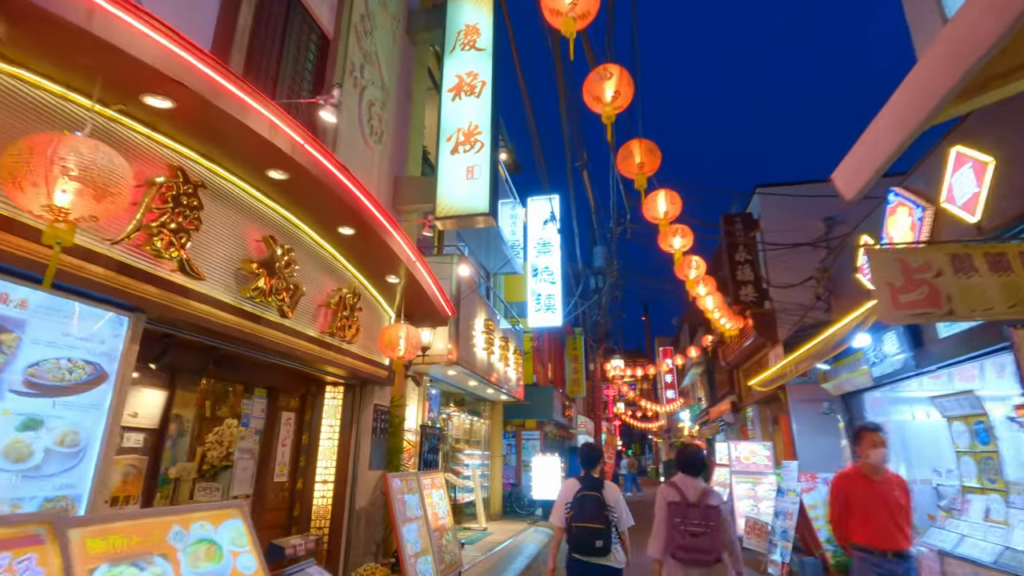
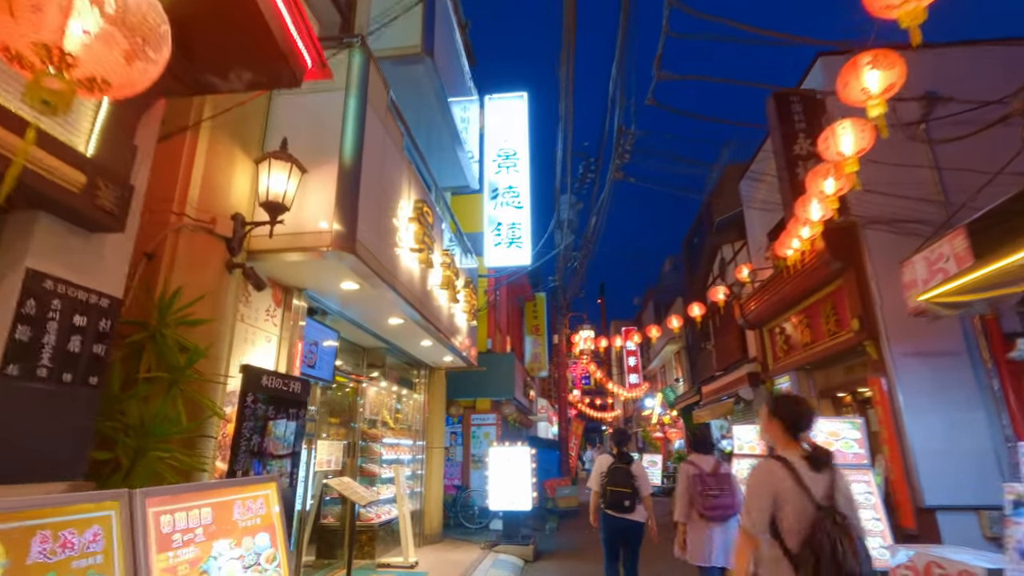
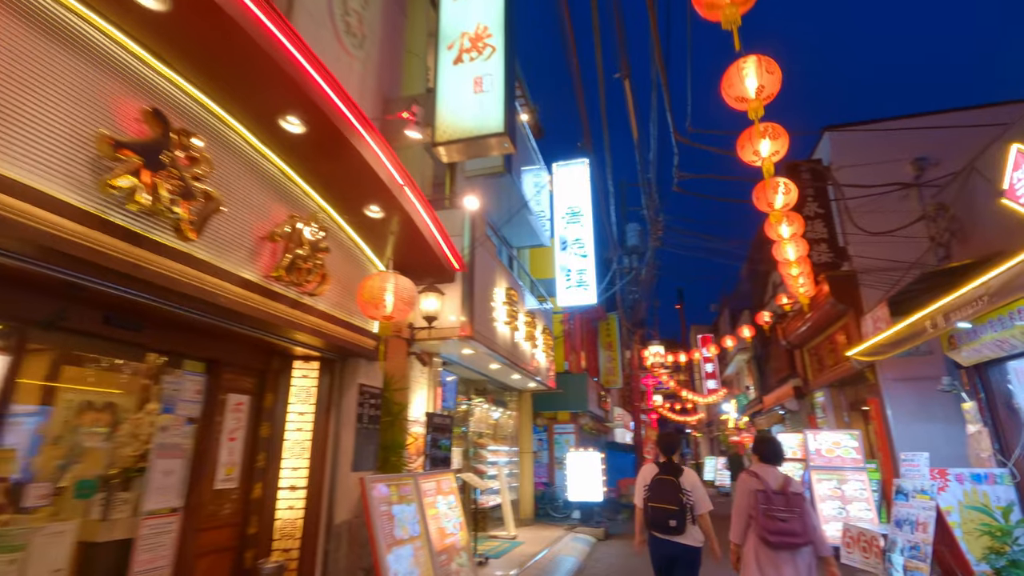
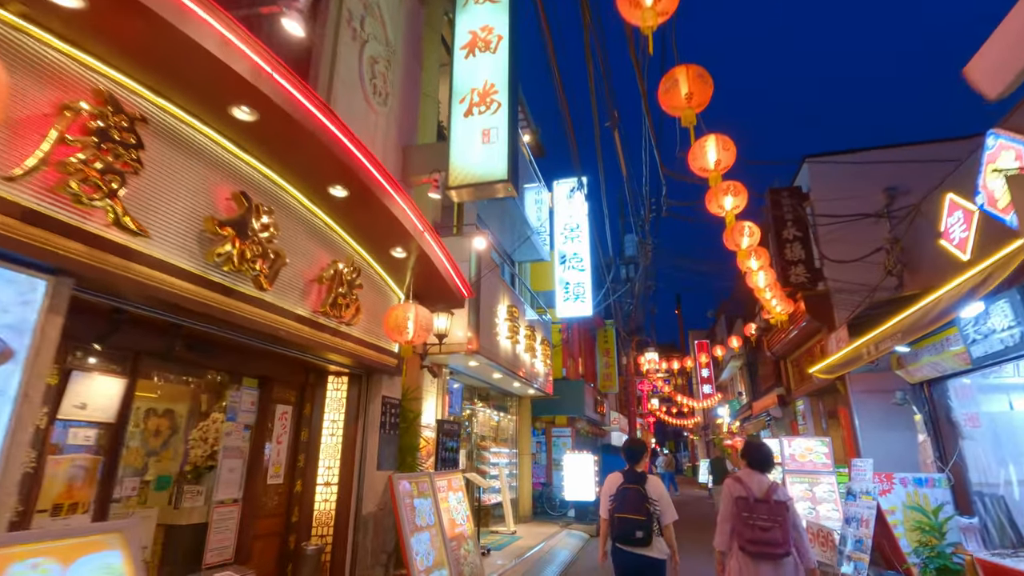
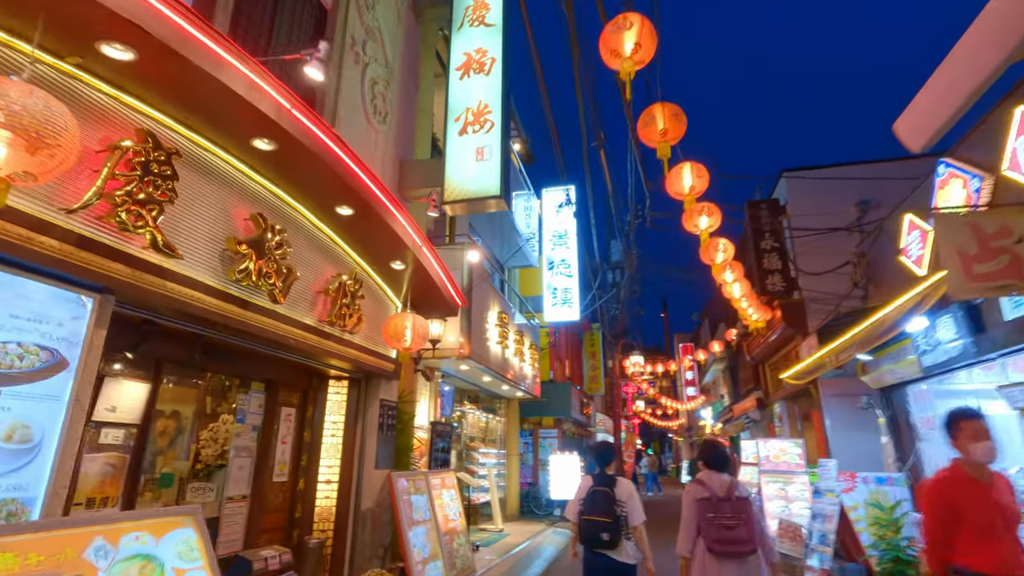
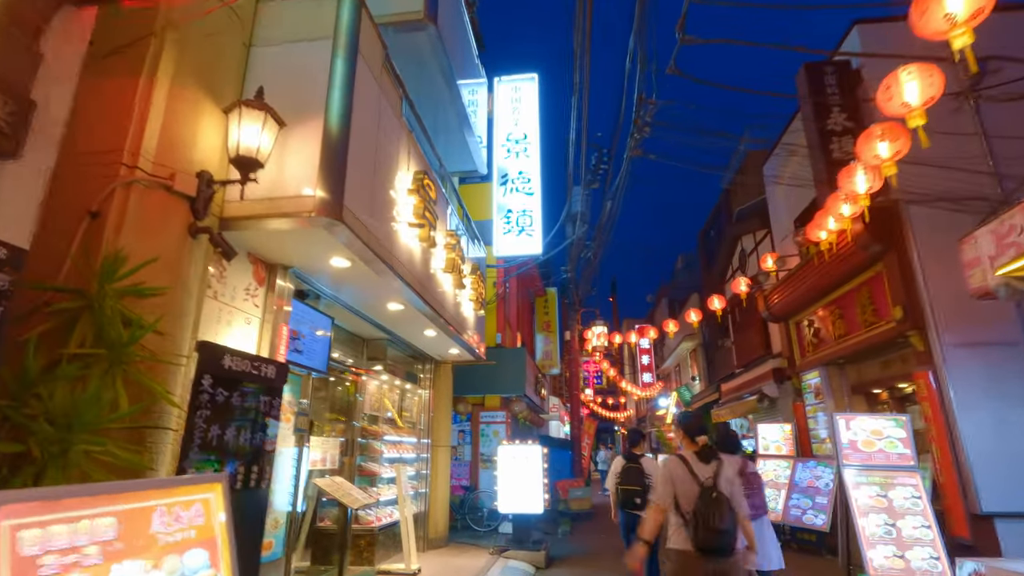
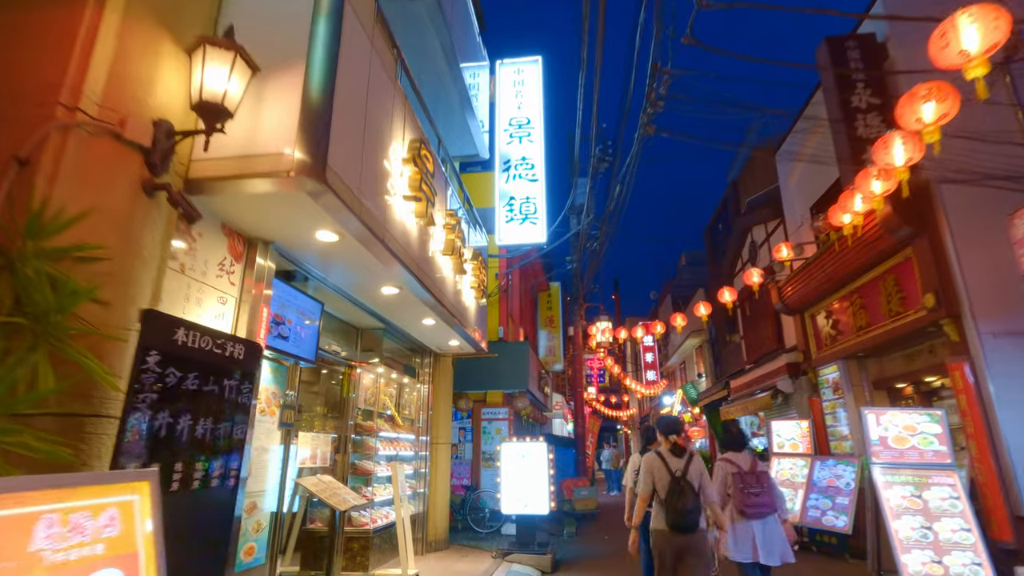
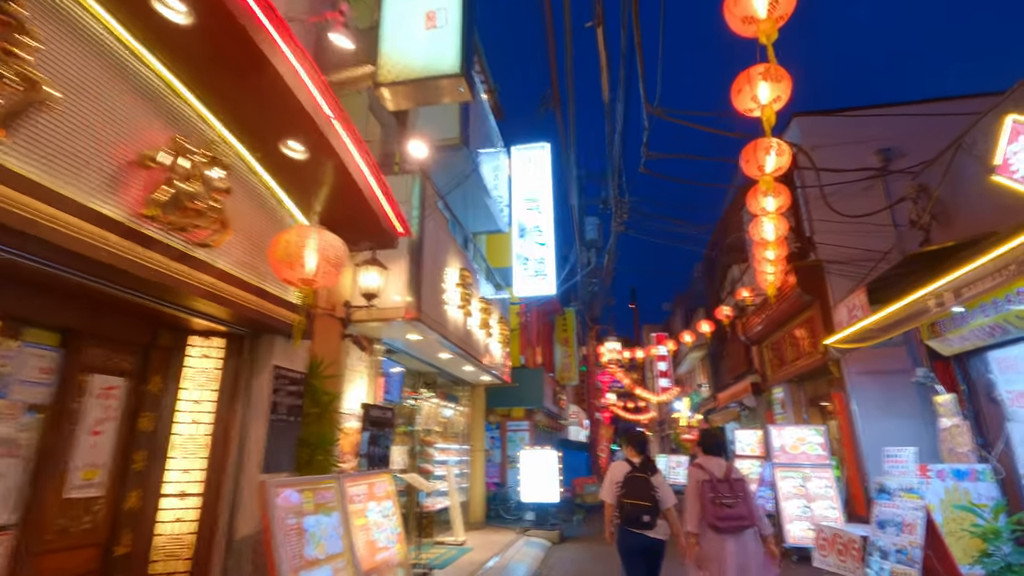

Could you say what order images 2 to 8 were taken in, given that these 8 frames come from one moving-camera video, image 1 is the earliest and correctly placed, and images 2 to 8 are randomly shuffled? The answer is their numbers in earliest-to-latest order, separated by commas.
5, 4, 3, 8, 2, 6, 7
